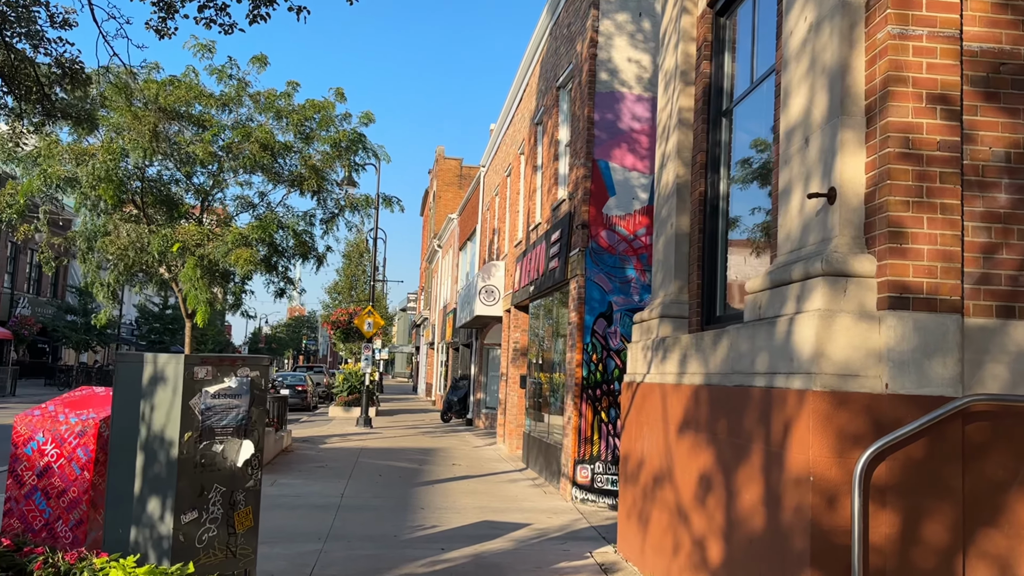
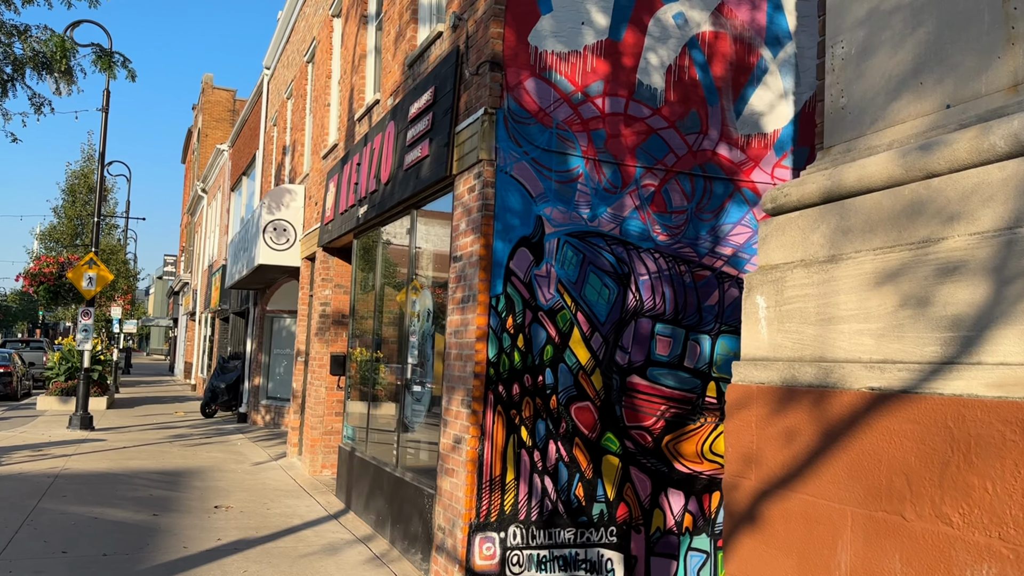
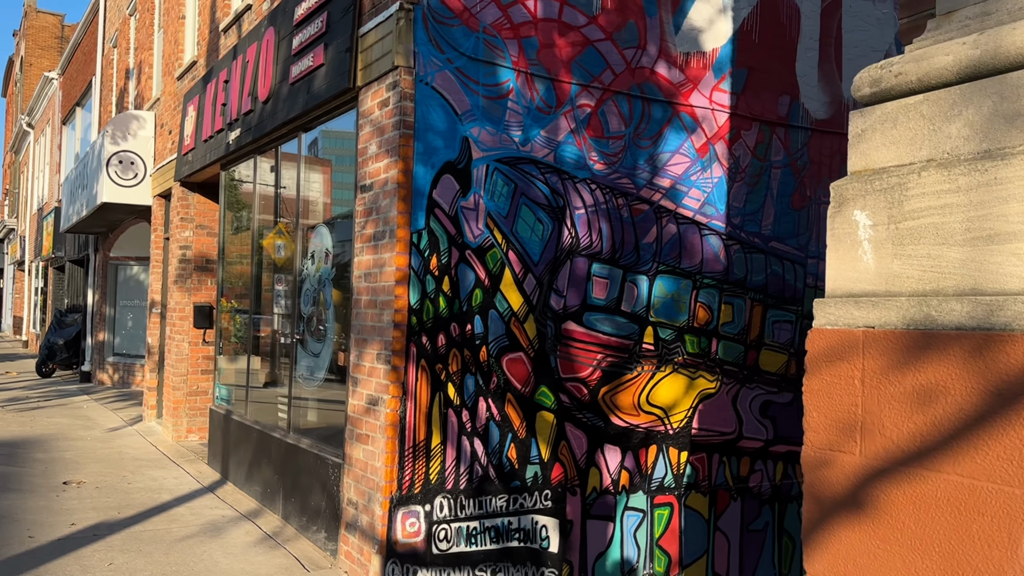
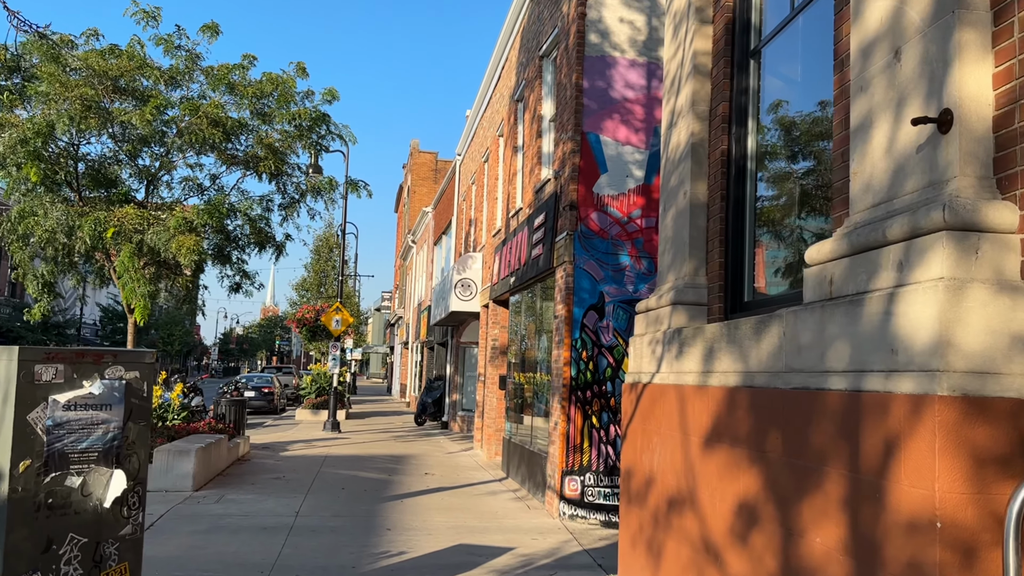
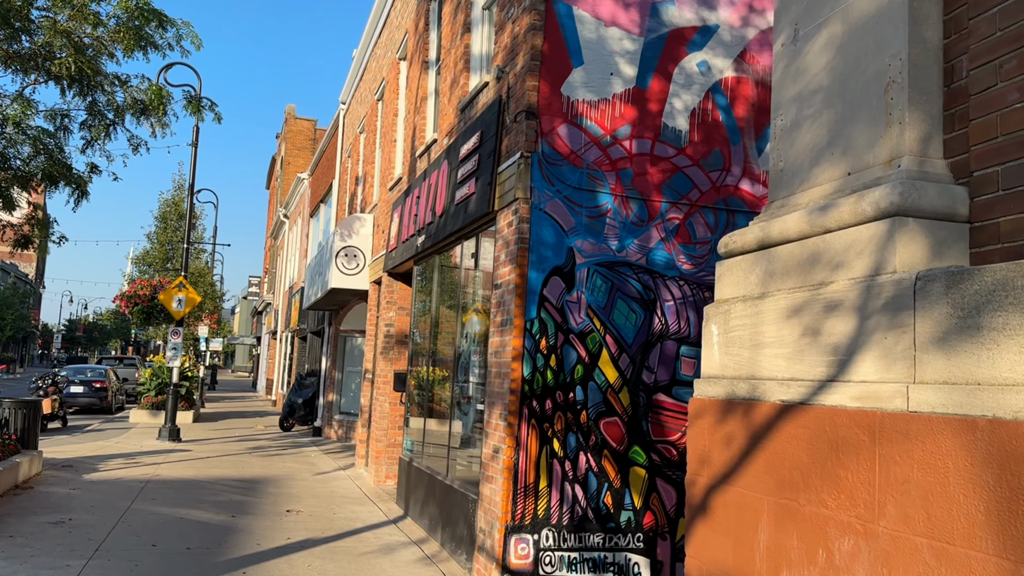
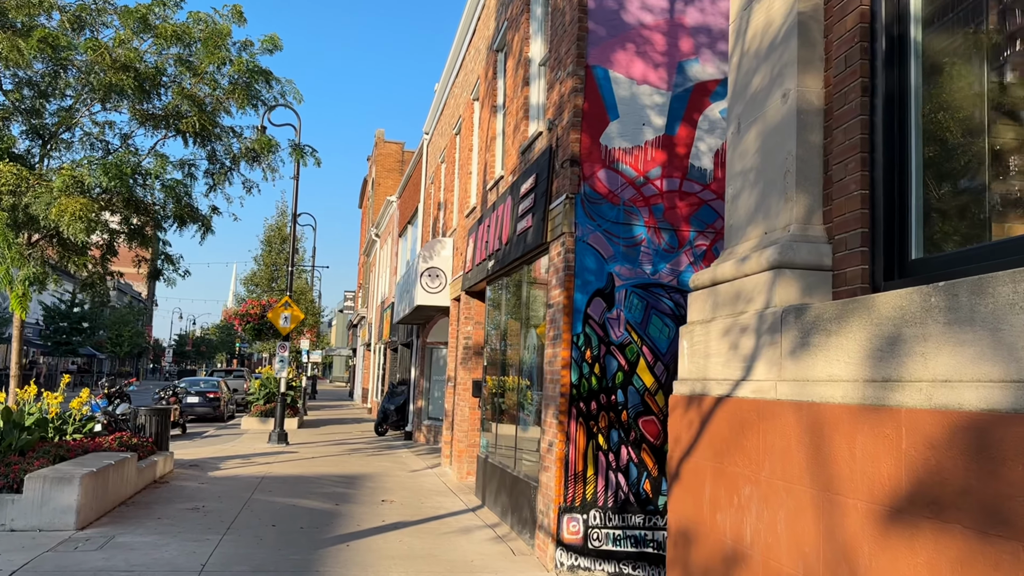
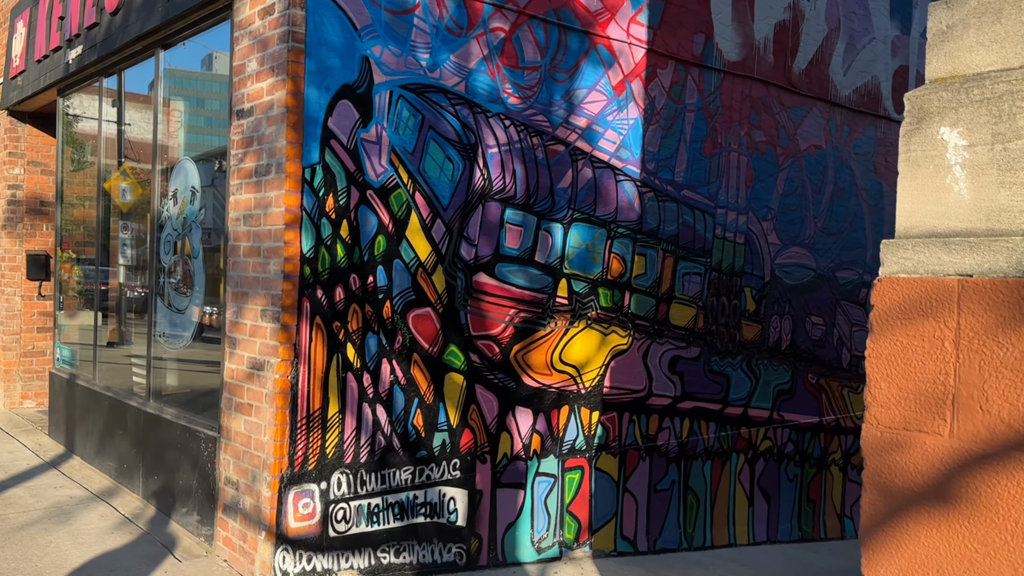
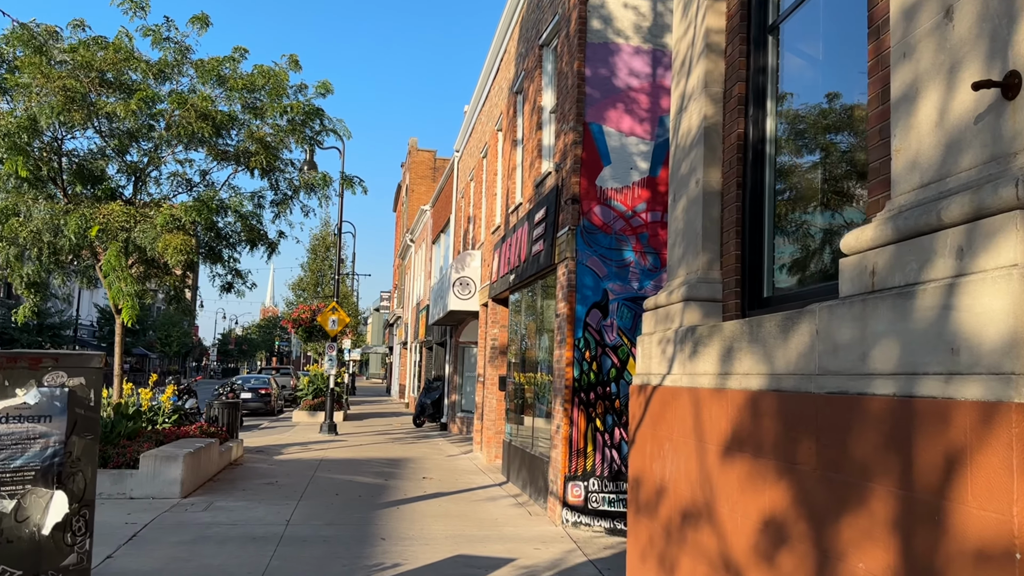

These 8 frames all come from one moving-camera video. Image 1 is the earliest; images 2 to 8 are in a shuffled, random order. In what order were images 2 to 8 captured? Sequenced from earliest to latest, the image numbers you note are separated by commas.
4, 8, 6, 5, 2, 3, 7
